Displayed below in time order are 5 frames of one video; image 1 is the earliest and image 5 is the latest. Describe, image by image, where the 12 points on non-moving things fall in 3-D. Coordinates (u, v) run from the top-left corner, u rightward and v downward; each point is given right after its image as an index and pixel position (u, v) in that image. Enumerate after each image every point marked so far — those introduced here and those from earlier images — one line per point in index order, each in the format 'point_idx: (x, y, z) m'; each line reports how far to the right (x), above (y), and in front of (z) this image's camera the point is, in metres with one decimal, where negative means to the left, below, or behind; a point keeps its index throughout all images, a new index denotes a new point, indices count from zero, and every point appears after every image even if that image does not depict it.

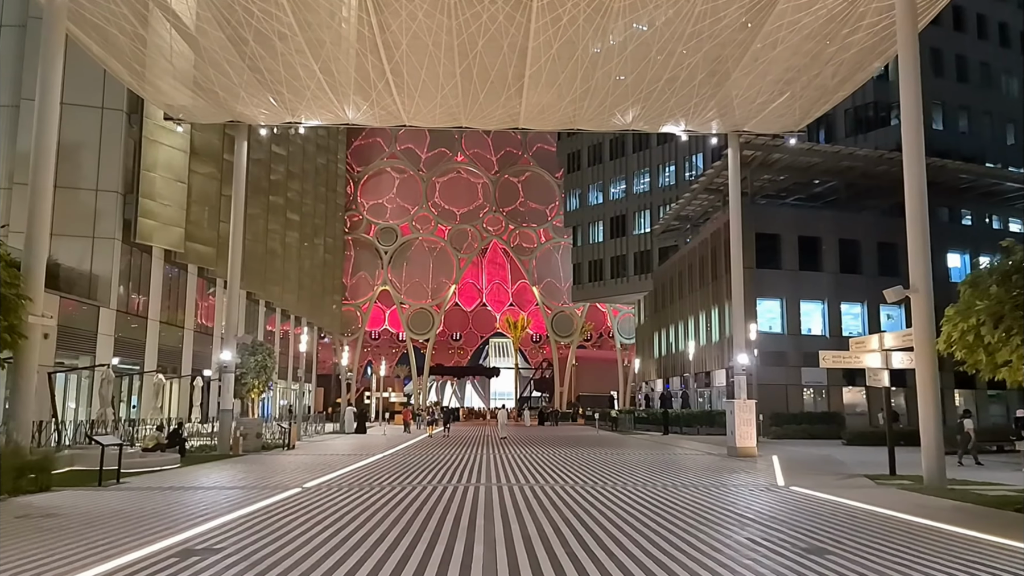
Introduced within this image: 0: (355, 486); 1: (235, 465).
0: (-3.1, -4.1, +15.9) m
1: (-7.0, -4.6, +19.7) m
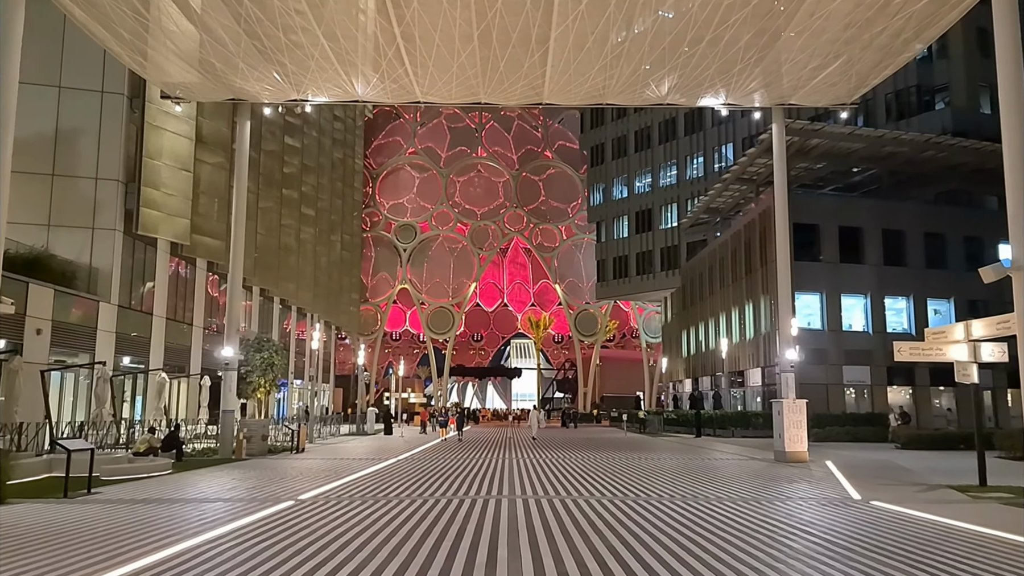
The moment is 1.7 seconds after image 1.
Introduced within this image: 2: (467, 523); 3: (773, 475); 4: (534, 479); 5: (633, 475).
0: (-2.6, -3.8, +14.0) m
1: (-6.4, -4.3, +17.9) m
2: (-0.6, -3.4, +10.9) m
3: (+6.1, -4.3, +17.6) m
4: (+0.8, -4.7, +19.1) m
5: (+3.0, -4.7, +19.3) m
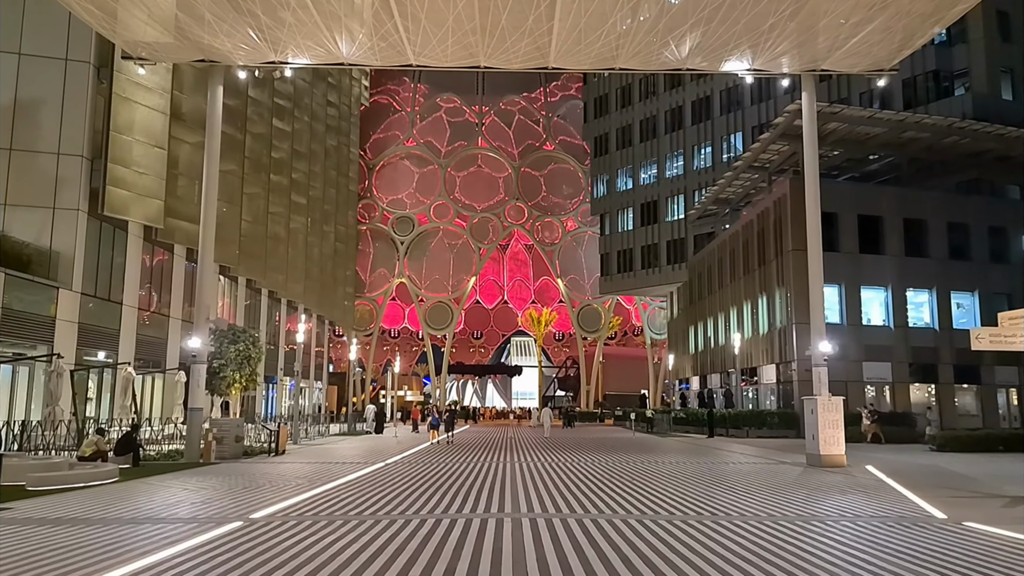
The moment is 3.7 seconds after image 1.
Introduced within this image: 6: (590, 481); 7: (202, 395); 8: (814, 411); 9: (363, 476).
0: (-2.6, -3.4, +11.7) m
1: (-6.4, -3.9, +15.7) m
2: (-0.6, -3.0, +8.7) m
3: (+6.1, -3.9, +15.3) m
4: (+0.8, -4.3, +16.9) m
5: (+3.1, -4.3, +17.0) m
6: (+1.8, -4.3, +16.6) m
7: (-8.1, -2.8, +19.8) m
8: (+7.7, -3.1, +19.1) m
9: (-3.4, -4.2, +16.7) m
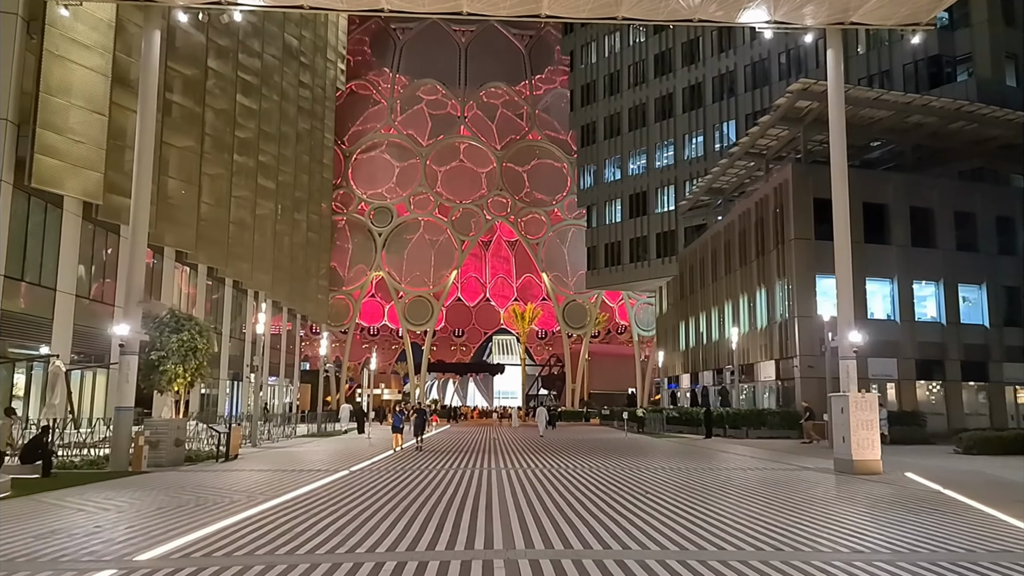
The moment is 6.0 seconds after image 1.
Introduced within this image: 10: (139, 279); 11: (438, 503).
0: (-2.7, -2.9, +9.0) m
1: (-6.6, -3.4, +12.8) m
2: (-0.7, -2.6, +6.0) m
3: (+5.9, -3.5, +12.8) m
4: (+0.6, -3.9, +14.2) m
5: (+2.8, -3.9, +14.4) m
6: (+1.5, -3.8, +14.0) m
7: (-8.4, -2.3, +16.9) m
8: (+7.3, -2.7, +16.6) m
9: (-3.6, -3.7, +14.0) m
10: (-8.6, +0.2, +17.5) m
11: (-1.3, -3.6, +12.7) m
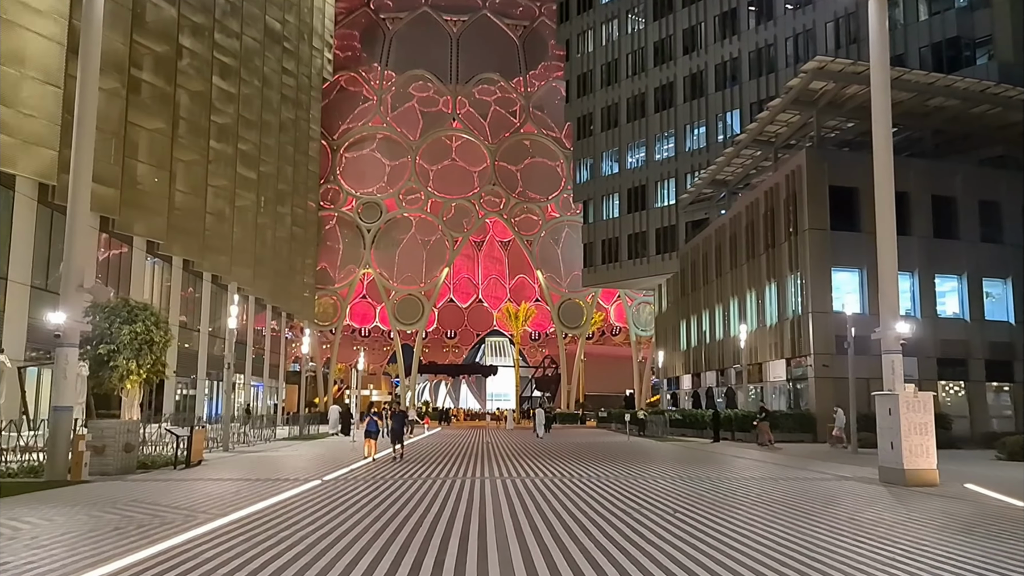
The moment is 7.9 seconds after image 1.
0: (-2.7, -2.6, +6.8) m
1: (-6.6, -3.1, +10.6) m
2: (-0.6, -2.2, +3.8) m
3: (+5.9, -3.2, +10.7) m
4: (+0.6, -3.5, +12.0) m
5: (+2.8, -3.5, +12.2) m
6: (+1.5, -3.5, +11.8) m
7: (-8.4, -2.0, +14.6) m
8: (+7.3, -2.4, +14.5) m
9: (-3.6, -3.4, +11.7) m
10: (-8.6, +0.5, +15.2) m
11: (-1.2, -3.3, +10.5) m
